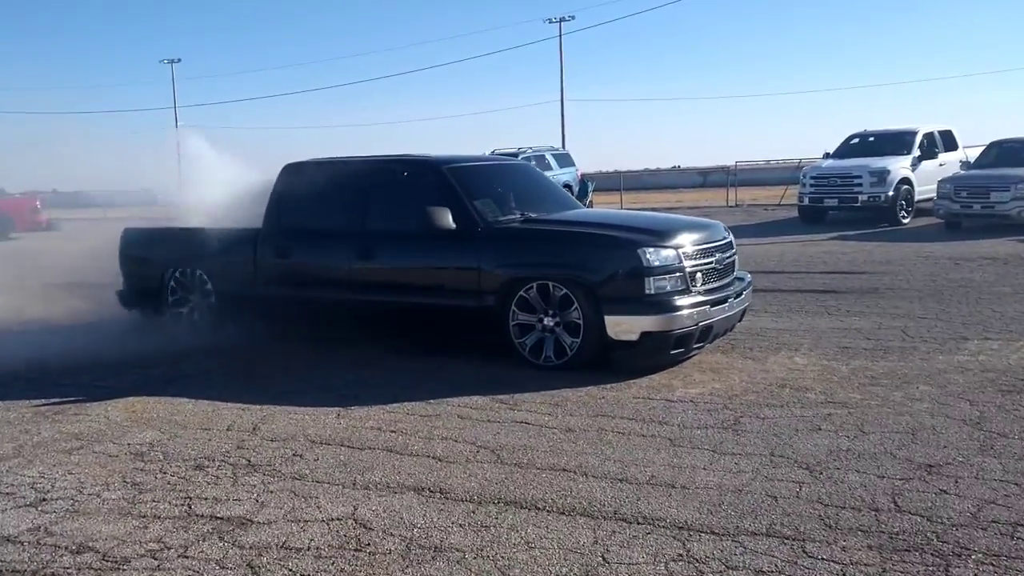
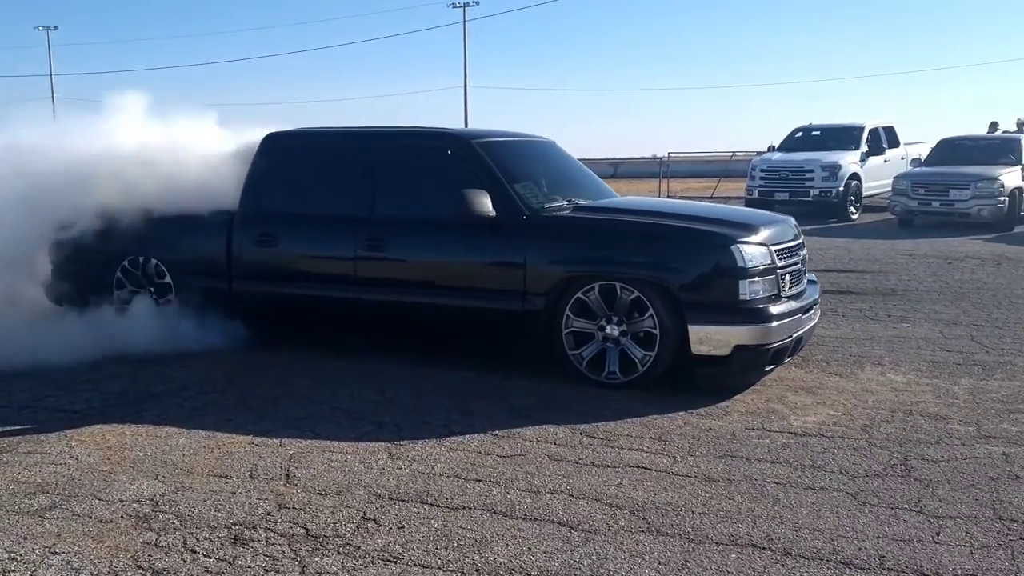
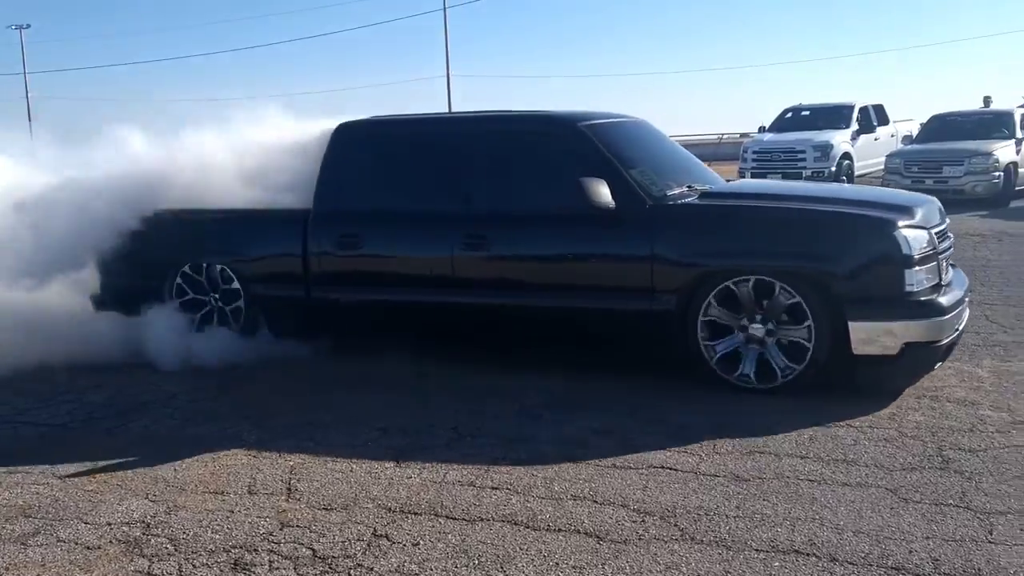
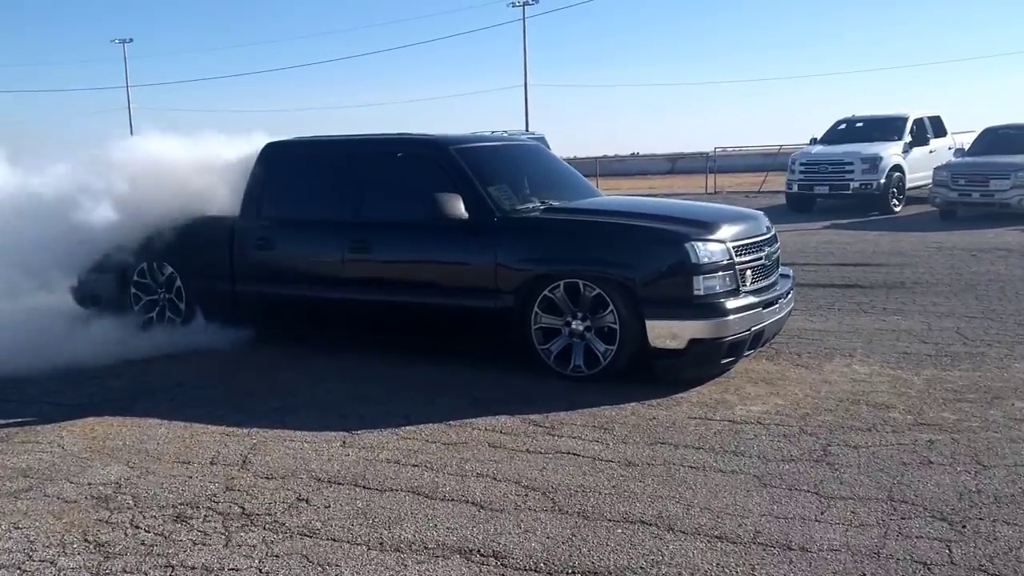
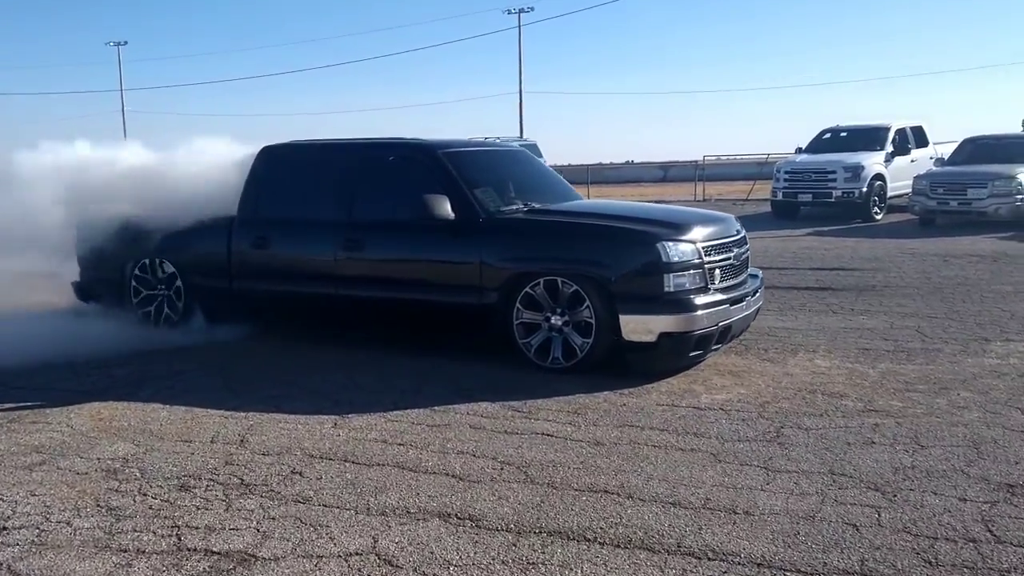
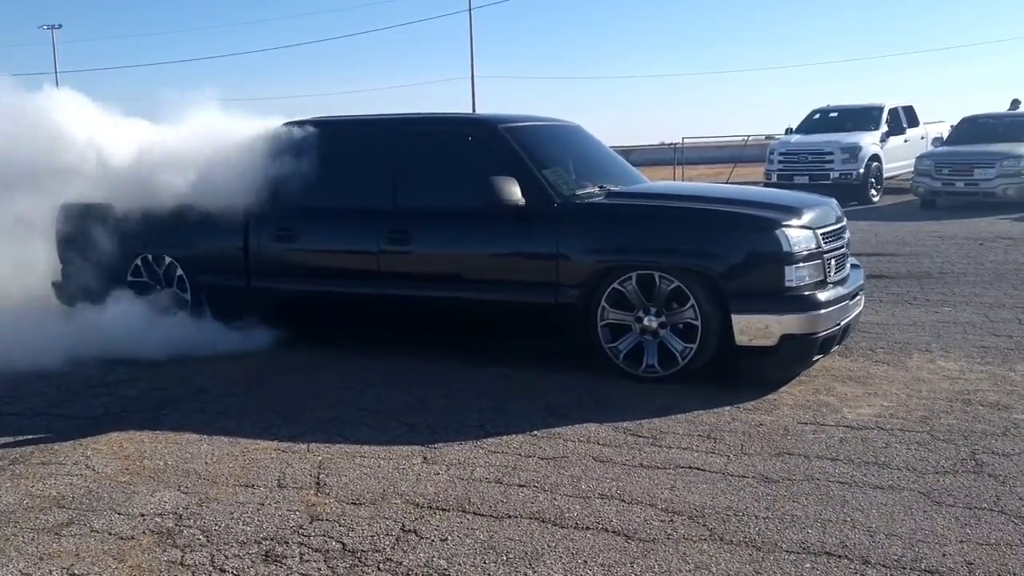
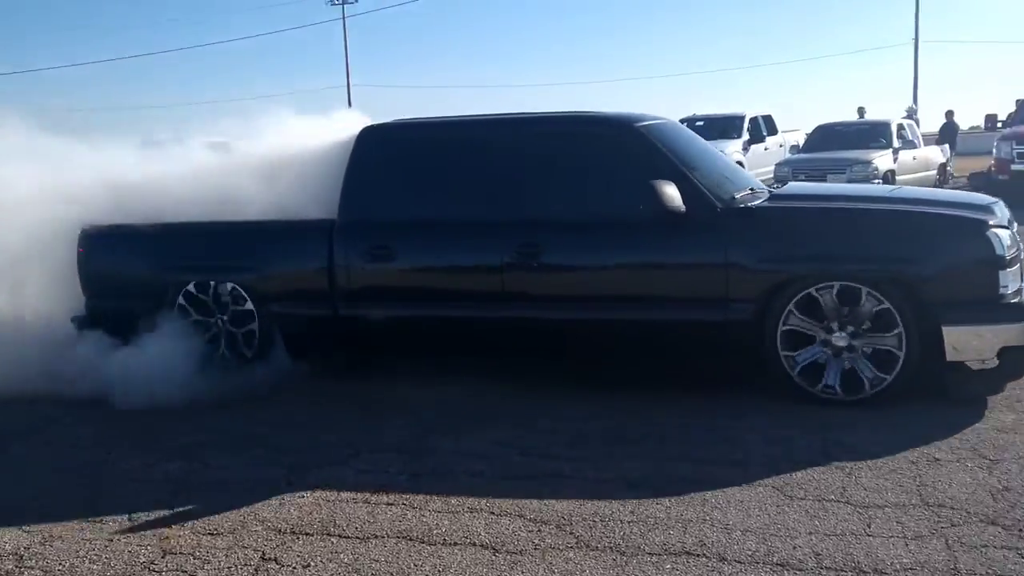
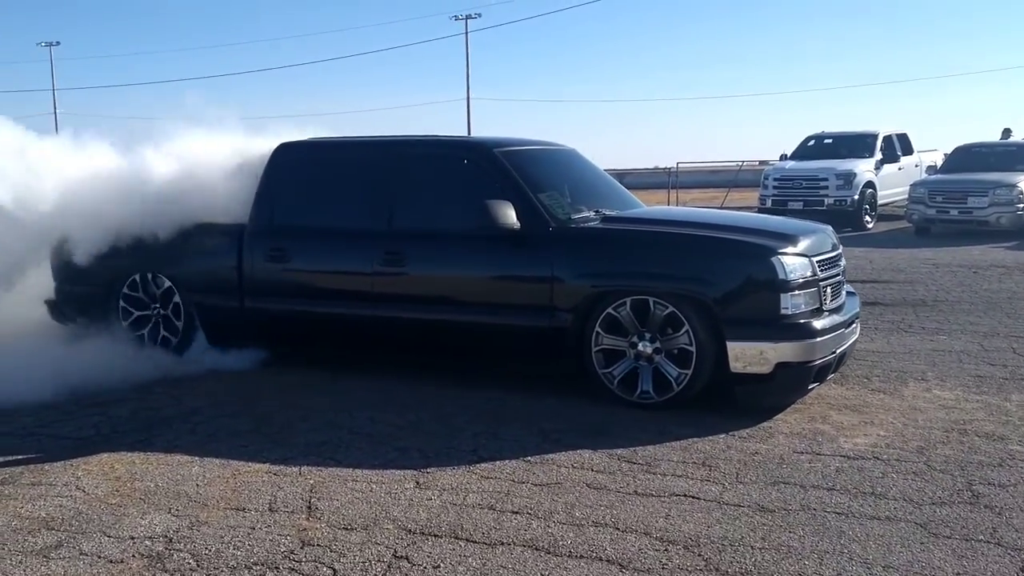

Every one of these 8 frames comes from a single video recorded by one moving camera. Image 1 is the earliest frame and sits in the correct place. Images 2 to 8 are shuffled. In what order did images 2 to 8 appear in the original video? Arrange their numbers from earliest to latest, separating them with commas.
5, 4, 2, 8, 6, 3, 7
